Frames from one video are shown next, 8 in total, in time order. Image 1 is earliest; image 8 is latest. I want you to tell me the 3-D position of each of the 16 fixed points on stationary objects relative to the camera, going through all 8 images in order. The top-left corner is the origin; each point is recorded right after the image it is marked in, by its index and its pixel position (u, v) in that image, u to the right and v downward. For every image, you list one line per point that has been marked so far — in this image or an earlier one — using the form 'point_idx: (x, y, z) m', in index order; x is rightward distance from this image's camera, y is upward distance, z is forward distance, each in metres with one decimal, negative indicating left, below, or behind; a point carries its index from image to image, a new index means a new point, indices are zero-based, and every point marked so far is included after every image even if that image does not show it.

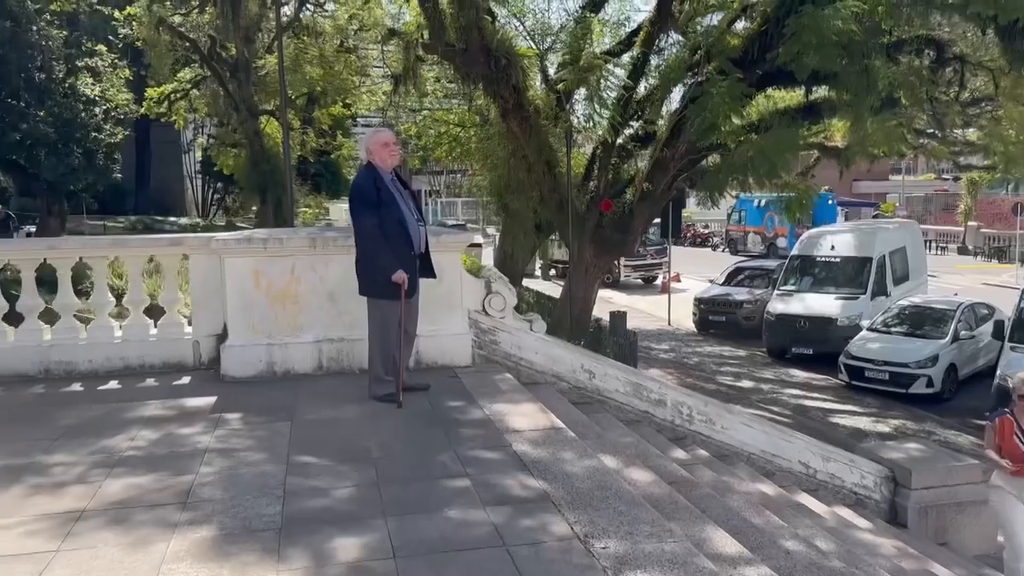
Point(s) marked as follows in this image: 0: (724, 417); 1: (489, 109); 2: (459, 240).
0: (+1.6, -1.0, +6.4) m
1: (-0.4, +2.9, +13.9) m
2: (-0.4, +0.3, +6.1) m
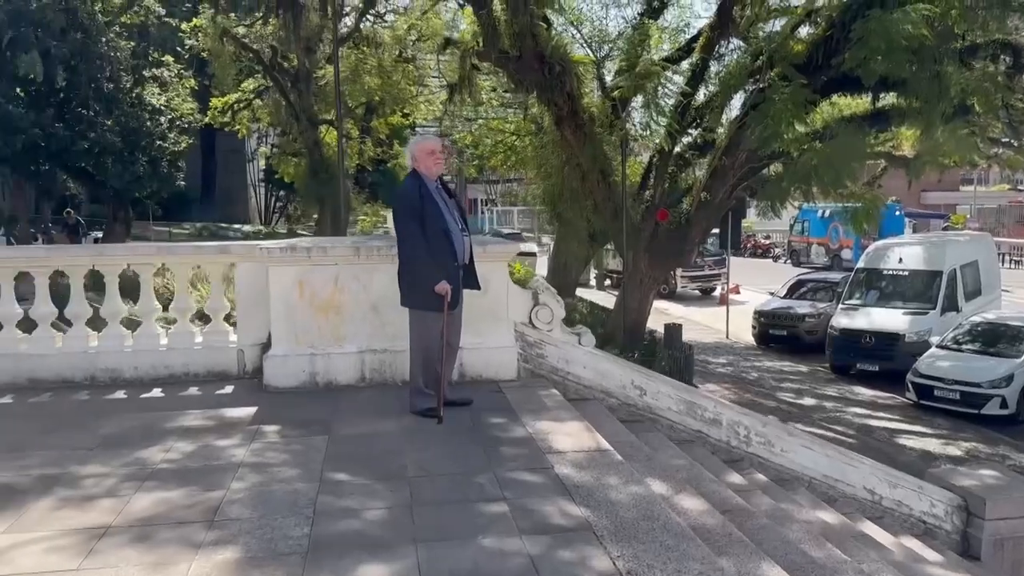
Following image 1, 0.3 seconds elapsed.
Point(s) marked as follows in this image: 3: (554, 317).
0: (+1.9, -1.1, +6.1) m
1: (+0.5, +2.8, +13.7) m
2: (-0.1, +0.3, +5.9) m
3: (+0.3, -0.2, +6.2) m
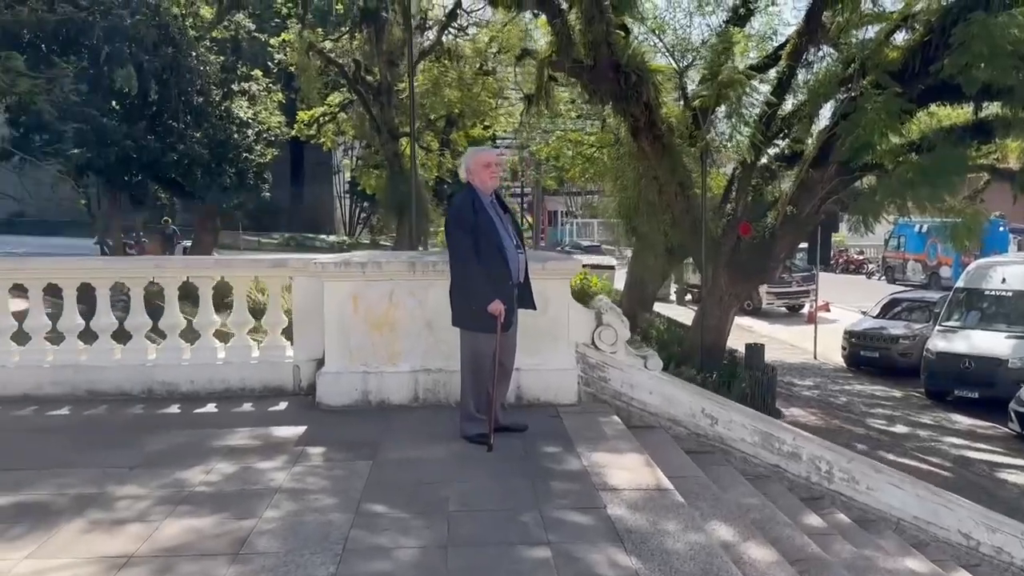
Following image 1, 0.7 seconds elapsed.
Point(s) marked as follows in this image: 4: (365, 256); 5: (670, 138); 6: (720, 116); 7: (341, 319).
0: (+2.3, -1.2, +5.6) m
1: (+1.7, +2.5, +13.4) m
2: (+0.3, +0.1, +5.6) m
3: (+0.7, -0.3, +5.9) m
4: (-1.0, +0.2, +5.6) m
5: (+2.4, +2.2, +12.8) m
6: (+3.1, +2.6, +13.0) m
7: (-1.1, -0.2, +5.5) m
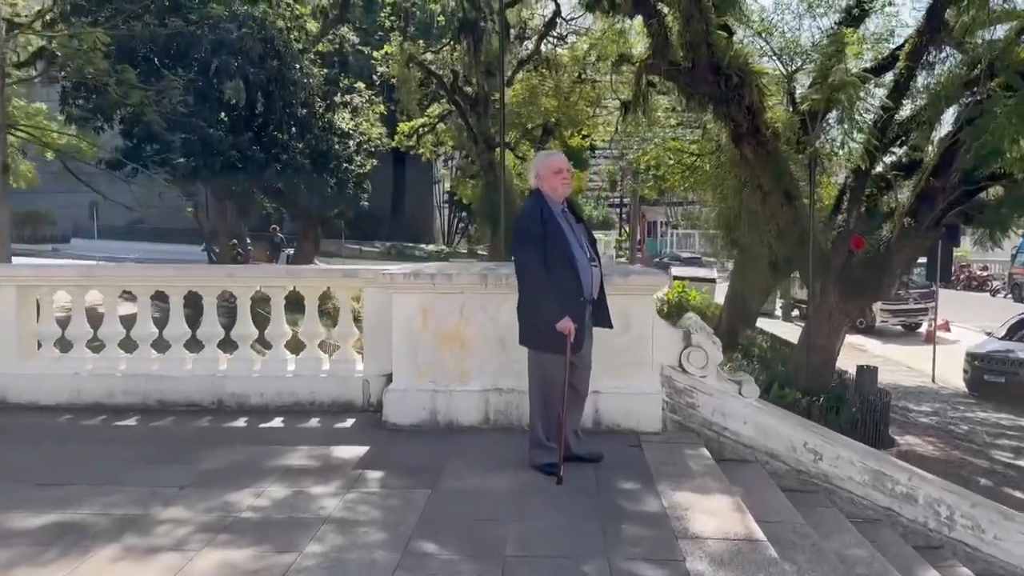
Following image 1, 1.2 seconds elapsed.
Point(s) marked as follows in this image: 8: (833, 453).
0: (+2.8, -1.3, +4.9) m
1: (+3.1, +2.3, +12.7) m
2: (+0.8, 0.0, +5.2) m
3: (+1.2, -0.4, +5.4) m
4: (-0.5, +0.1, +5.3) m
5: (+3.7, +2.0, +12.0) m
6: (+4.5, +2.3, +12.2) m
7: (-0.6, -0.3, +5.2) m
8: (+1.9, -1.0, +5.0) m
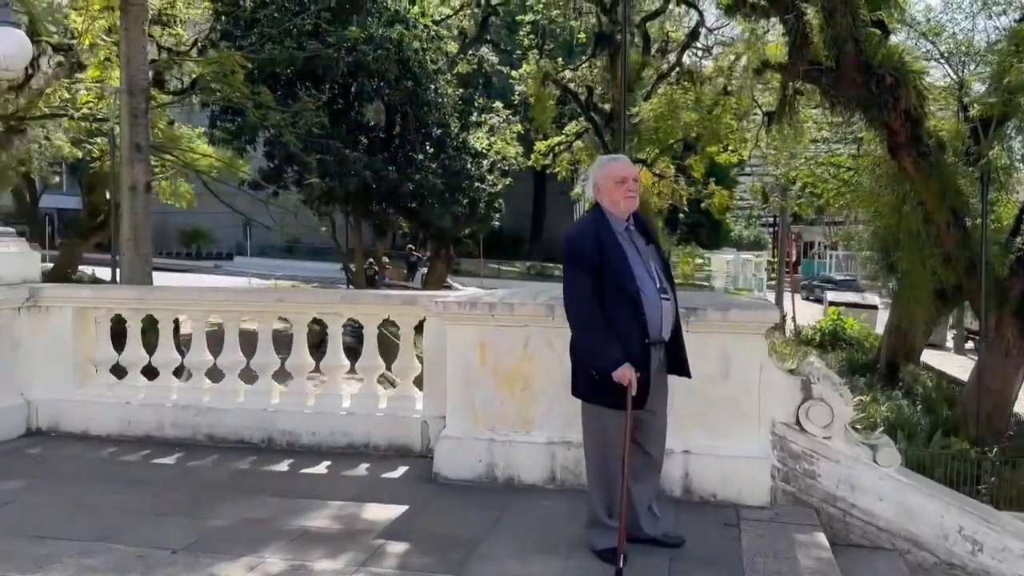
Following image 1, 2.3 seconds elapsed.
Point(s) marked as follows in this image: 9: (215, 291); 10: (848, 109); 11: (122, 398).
0: (+3.0, -1.5, +3.5) m
1: (+4.7, +1.9, +11.3) m
2: (+1.2, -0.1, +4.2) m
3: (+1.6, -0.6, +4.3) m
4: (-0.1, 0.0, +4.5) m
5: (+5.2, +1.6, +10.5) m
6: (+6.0, +1.9, +10.5) m
7: (-0.2, -0.4, +4.5) m
8: (+2.2, -1.2, +3.9) m
9: (-1.8, 0.0, +5.3) m
10: (+3.6, +1.9, +9.3) m
11: (-2.5, -0.7, +5.4) m
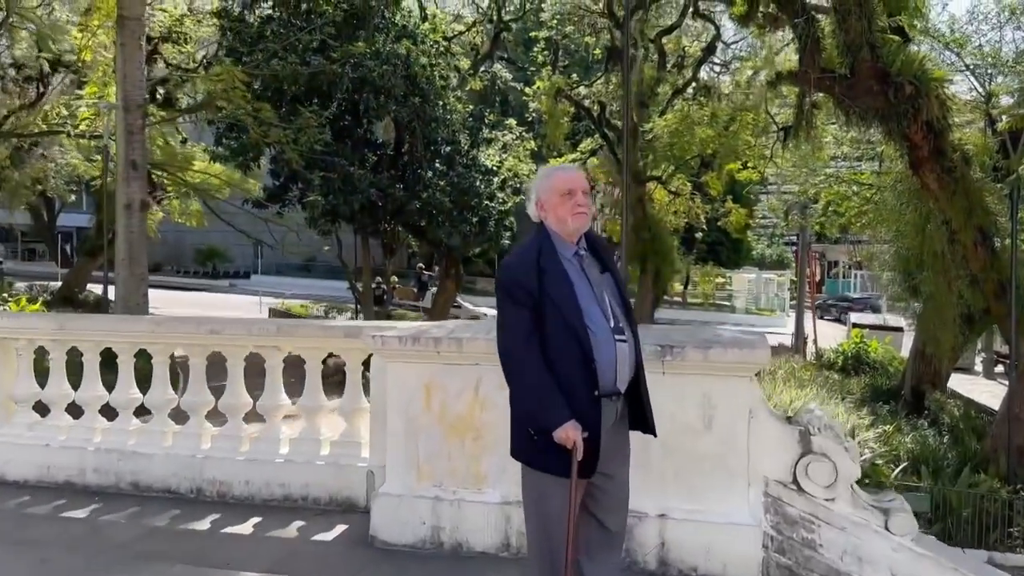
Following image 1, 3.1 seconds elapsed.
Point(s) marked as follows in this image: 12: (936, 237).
0: (+2.7, -1.7, +2.8) m
1: (+4.7, +1.6, +10.6) m
2: (+0.9, -0.3, +3.5) m
3: (+1.4, -0.8, +3.6) m
4: (-0.3, -0.2, +3.9) m
5: (+5.2, +1.3, +9.8) m
6: (+6.0, +1.6, +9.8) m
7: (-0.5, -0.6, +3.9) m
8: (+1.9, -1.3, +3.2) m
9: (-2.0, -0.2, +4.8) m
10: (+3.5, +1.7, +8.6) m
11: (-2.7, -0.9, +4.9) m
12: (+5.0, +0.6, +10.2) m
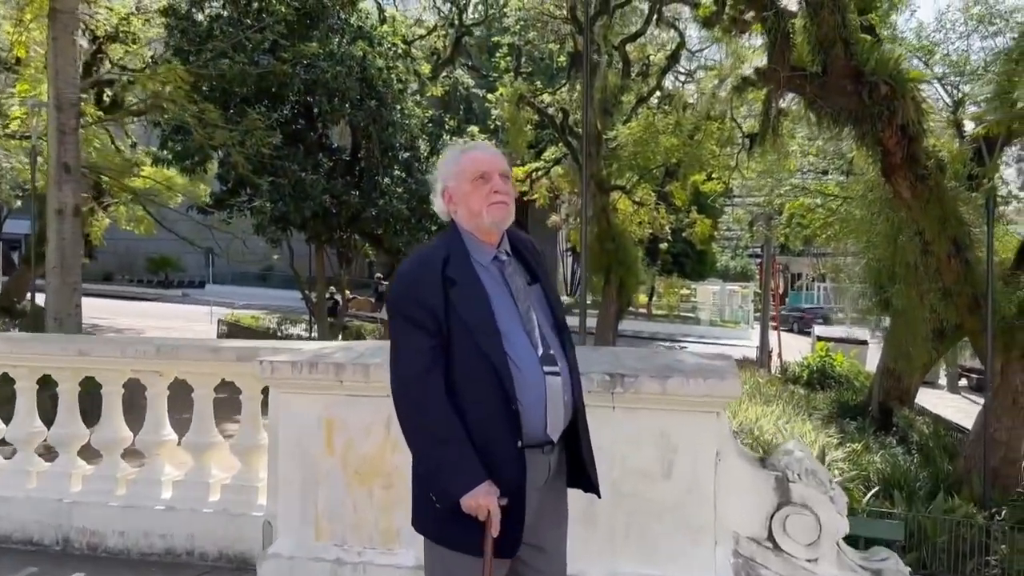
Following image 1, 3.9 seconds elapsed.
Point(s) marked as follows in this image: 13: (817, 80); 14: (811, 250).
0: (+2.5, -1.7, +2.2) m
1: (+4.1, +1.5, +10.1) m
2: (+0.6, -0.3, +2.9) m
3: (+1.1, -0.8, +3.0) m
4: (-0.6, -0.2, +3.2) m
5: (+4.6, +1.2, +9.3) m
6: (+5.4, +1.5, +9.4) m
7: (-0.8, -0.6, +3.2) m
8: (+1.6, -1.4, +2.5) m
9: (-2.4, -0.2, +4.0) m
10: (+3.1, +1.5, +8.1) m
11: (-3.0, -0.9, +4.1) m
12: (+4.4, +0.4, +9.7) m
13: (+2.7, +1.9, +7.8) m
14: (+6.8, +0.9, +19.8) m
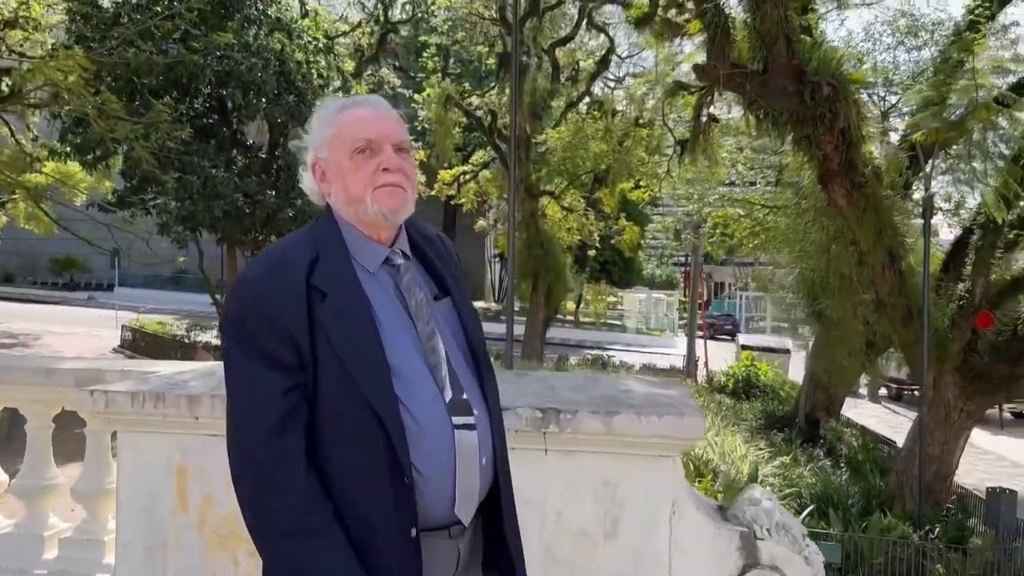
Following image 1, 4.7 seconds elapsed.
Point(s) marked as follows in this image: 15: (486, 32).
0: (+2.3, -1.8, +1.8) m
1: (+3.3, +1.3, +9.8) m
2: (+0.4, -0.4, +2.3) m
3: (+0.8, -0.9, +2.4) m
4: (-0.9, -0.3, +2.5) m
5: (+3.8, +1.1, +9.1) m
6: (+4.6, +1.4, +9.2) m
7: (-1.0, -0.7, +2.5) m
8: (+1.4, -1.4, +2.0) m
9: (-2.7, -0.3, +3.2) m
10: (+2.4, +1.4, +7.7) m
11: (-3.3, -0.9, +3.2) m
12: (+3.6, +0.3, +9.4) m
13: (+2.1, +1.8, +7.4) m
14: (+5.1, +0.7, +19.7) m
15: (-0.5, +5.1, +17.0) m
